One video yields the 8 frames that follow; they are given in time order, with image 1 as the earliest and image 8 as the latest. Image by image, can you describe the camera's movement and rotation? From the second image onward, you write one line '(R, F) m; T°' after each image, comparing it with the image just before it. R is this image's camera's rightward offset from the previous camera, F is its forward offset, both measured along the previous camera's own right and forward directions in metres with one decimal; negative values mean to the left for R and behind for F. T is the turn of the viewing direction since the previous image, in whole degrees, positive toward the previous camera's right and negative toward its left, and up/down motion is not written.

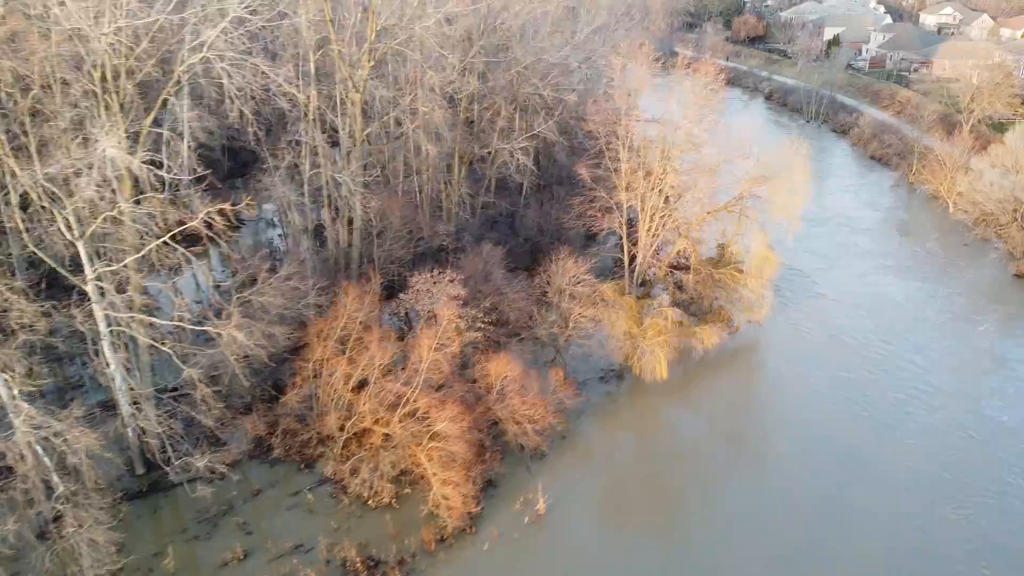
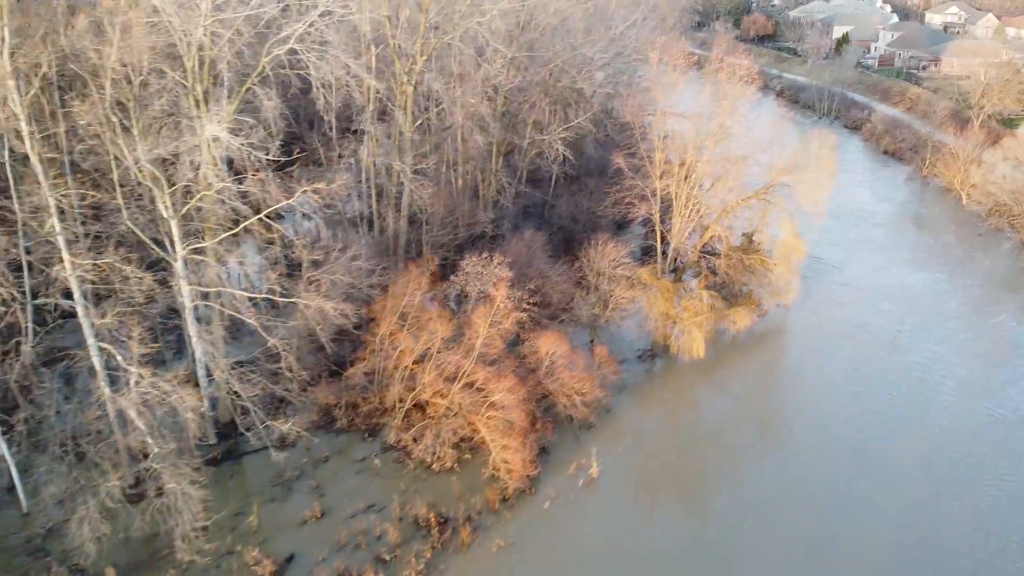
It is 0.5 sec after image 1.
(-4.7, -1.1) m; 0°
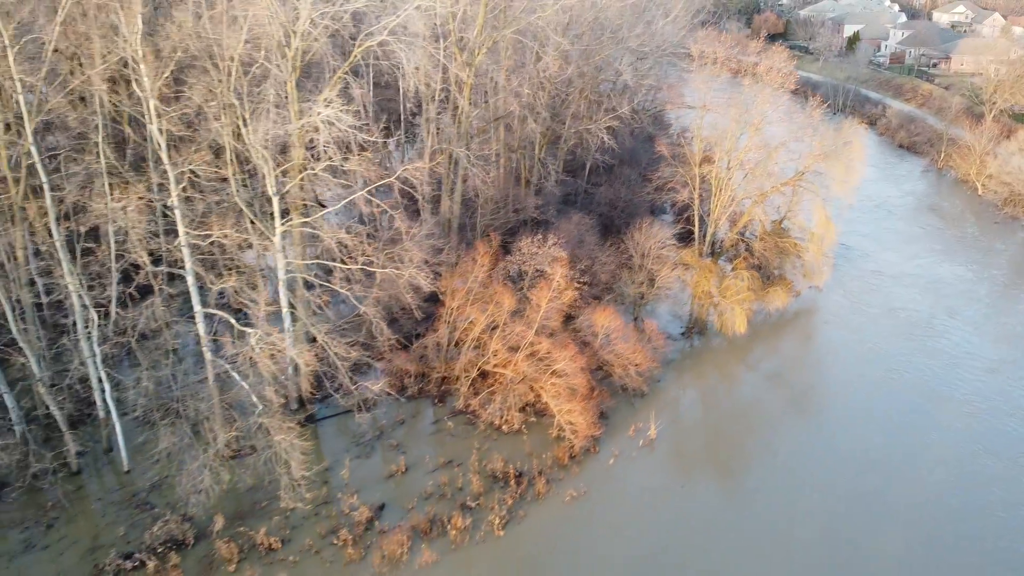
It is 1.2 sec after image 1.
(-5.9, -1.4) m; 0°
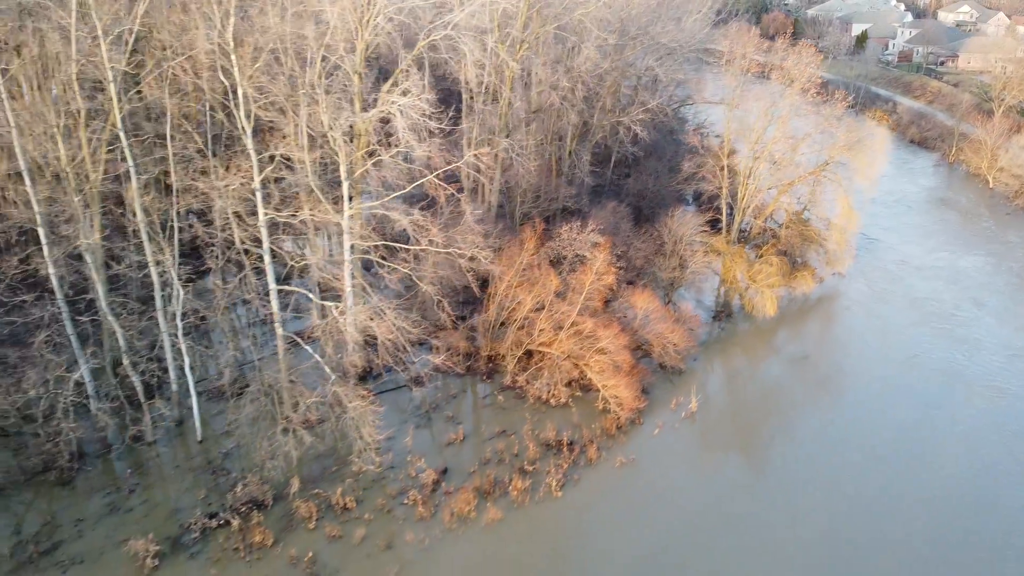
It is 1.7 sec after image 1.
(-4.7, -1.1) m; 0°
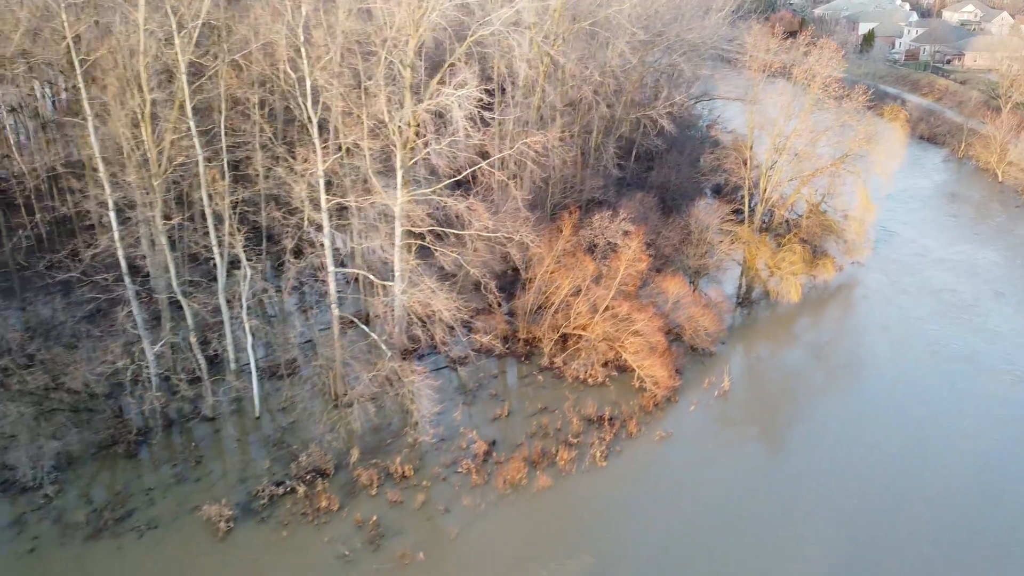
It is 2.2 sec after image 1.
(-4.1, -1.0) m; 0°
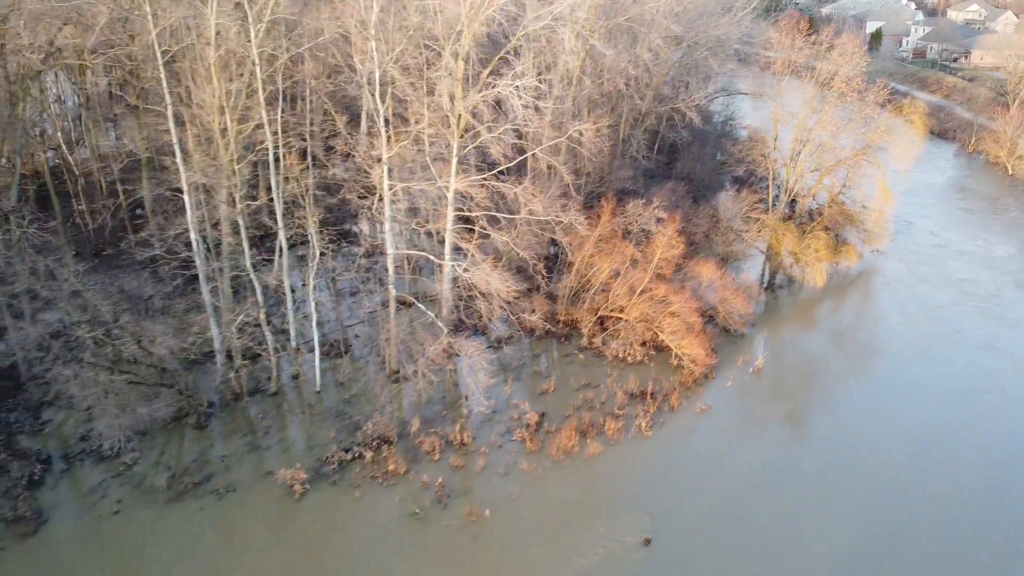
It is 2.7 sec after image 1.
(-4.7, -1.1) m; 0°
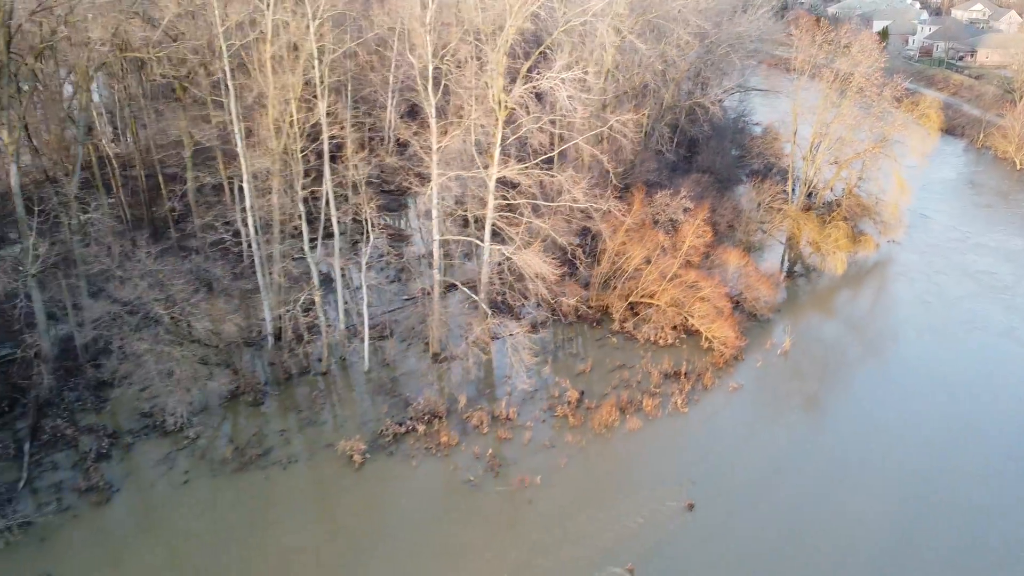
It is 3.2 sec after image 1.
(-4.1, -1.0) m; 0°
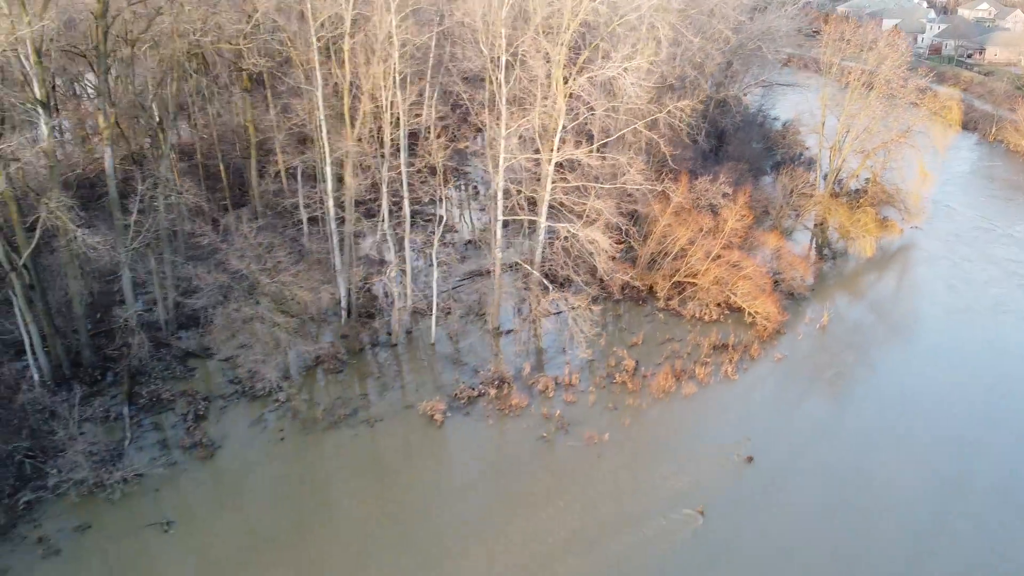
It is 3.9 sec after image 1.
(-6.5, -1.5) m; 0°
